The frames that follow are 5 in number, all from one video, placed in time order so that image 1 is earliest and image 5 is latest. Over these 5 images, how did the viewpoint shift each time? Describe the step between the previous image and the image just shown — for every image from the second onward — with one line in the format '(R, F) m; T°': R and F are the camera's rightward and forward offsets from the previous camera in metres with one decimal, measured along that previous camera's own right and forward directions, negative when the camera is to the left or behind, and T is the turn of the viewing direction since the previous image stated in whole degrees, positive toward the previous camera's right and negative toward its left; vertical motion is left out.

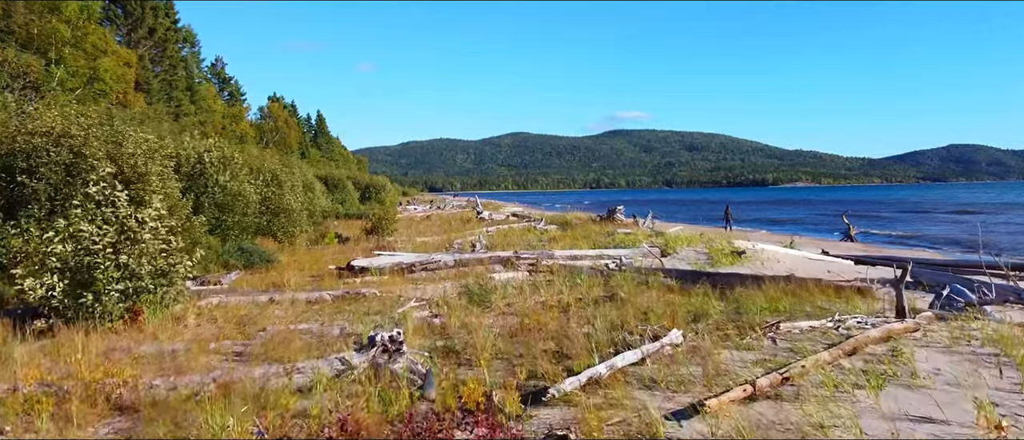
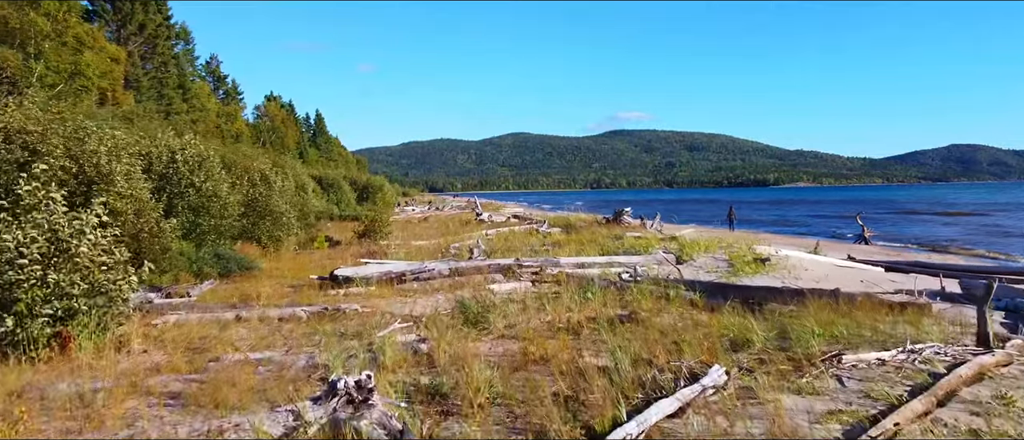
(0.0, +1.2) m; 0°
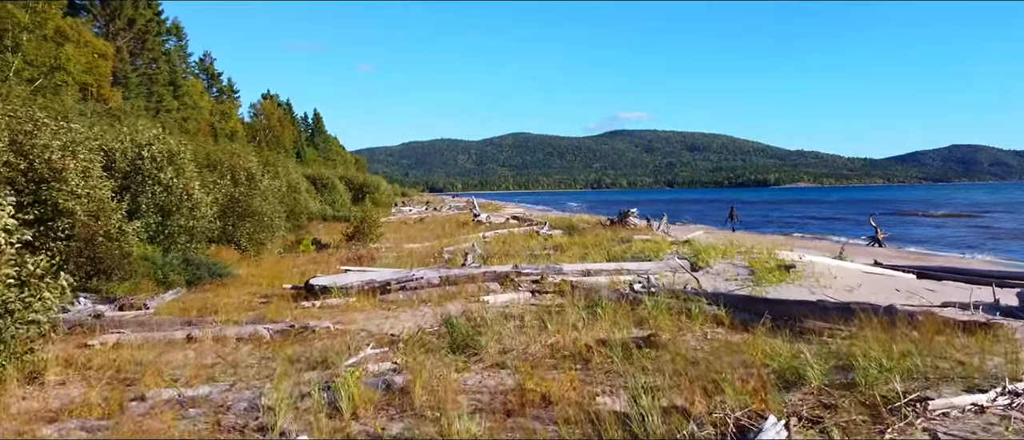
(0.0, +1.2) m; 0°
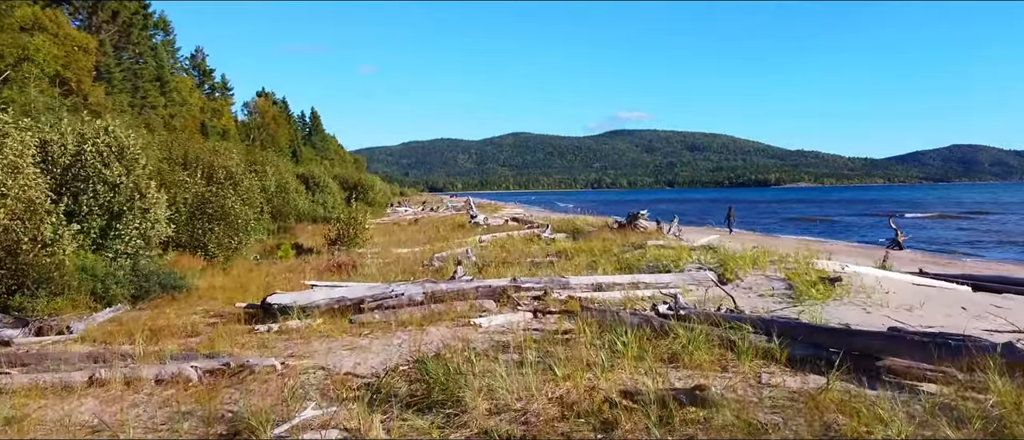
(0.0, +1.6) m; 0°
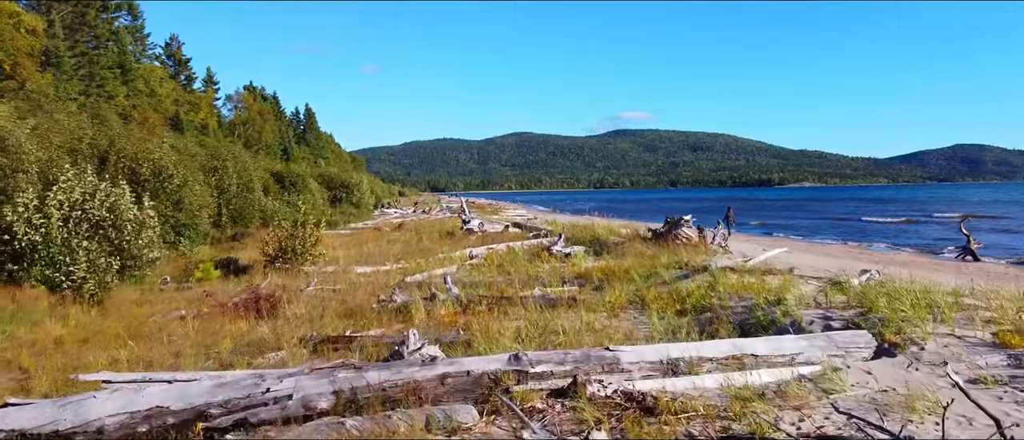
(0.0, +4.4) m; 0°
